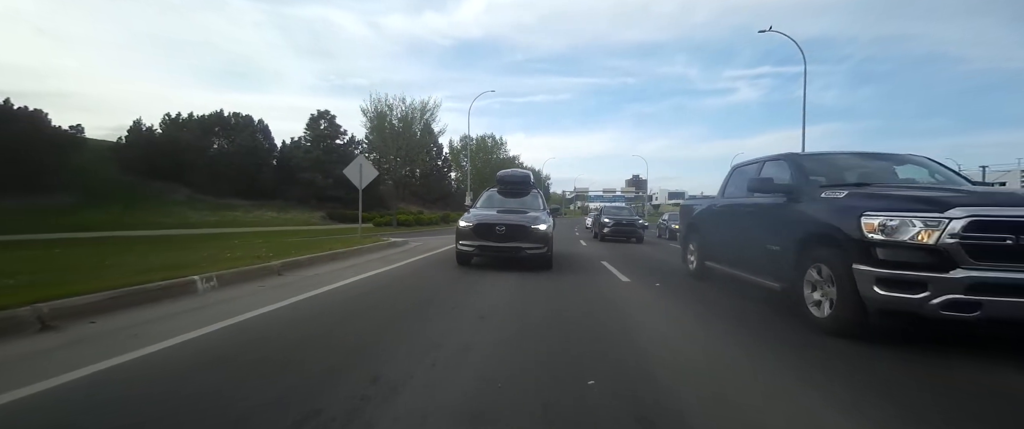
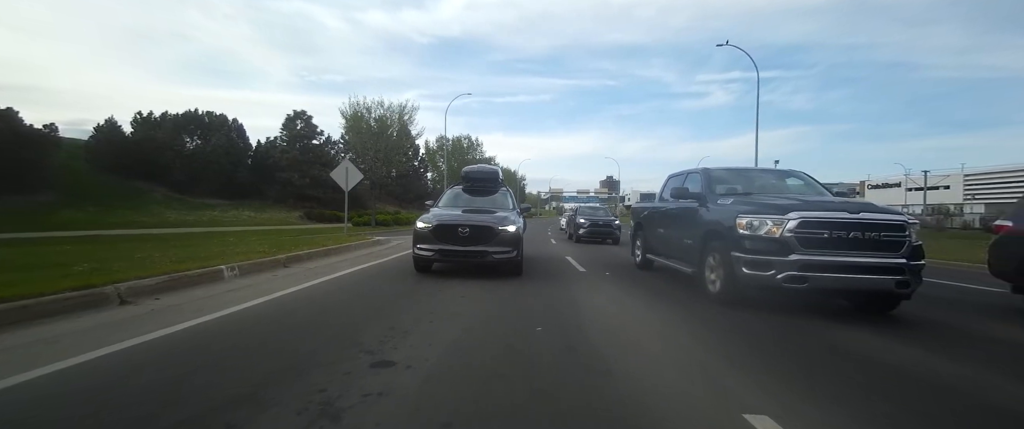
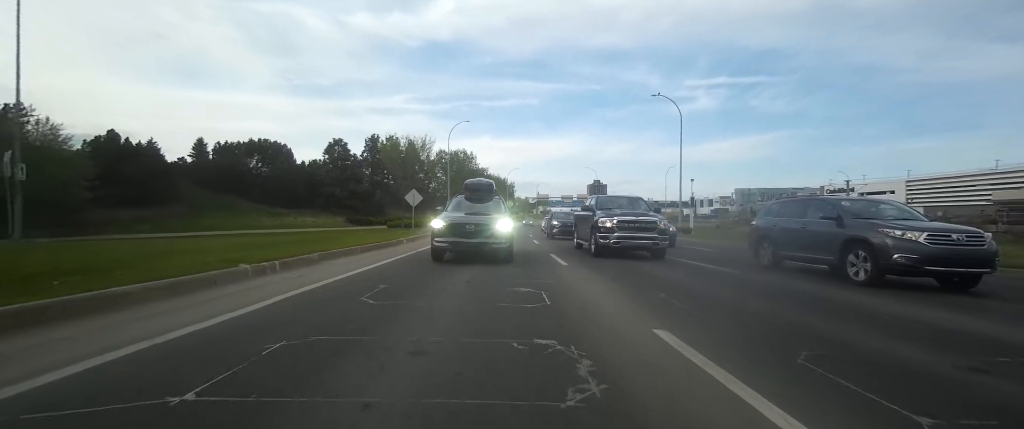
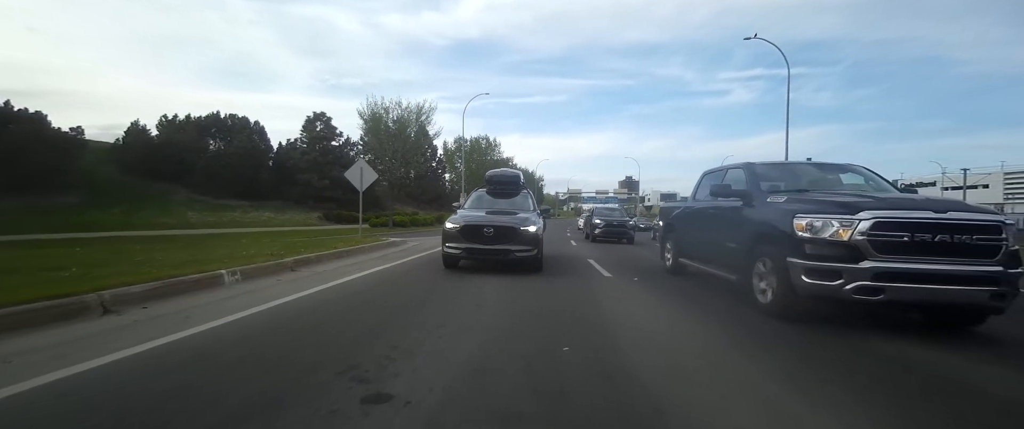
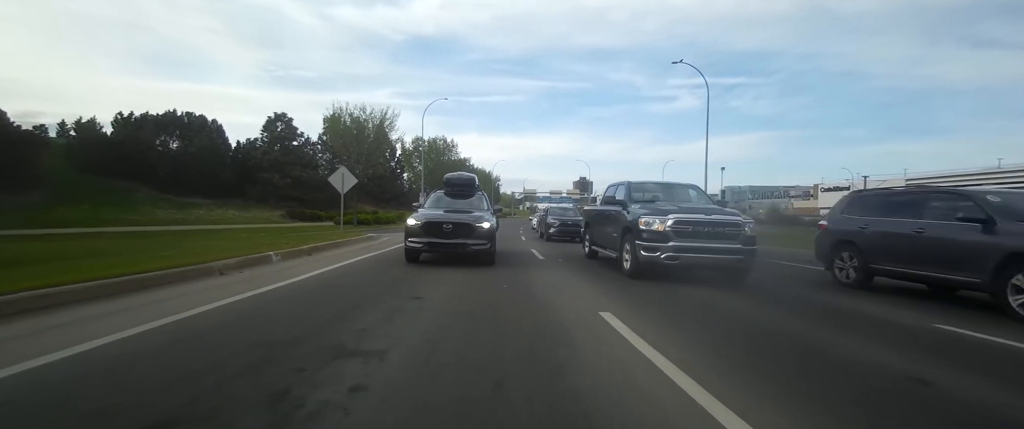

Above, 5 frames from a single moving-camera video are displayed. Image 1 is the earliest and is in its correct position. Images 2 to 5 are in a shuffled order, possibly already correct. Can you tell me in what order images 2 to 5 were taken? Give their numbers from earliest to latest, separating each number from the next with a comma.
4, 2, 5, 3
